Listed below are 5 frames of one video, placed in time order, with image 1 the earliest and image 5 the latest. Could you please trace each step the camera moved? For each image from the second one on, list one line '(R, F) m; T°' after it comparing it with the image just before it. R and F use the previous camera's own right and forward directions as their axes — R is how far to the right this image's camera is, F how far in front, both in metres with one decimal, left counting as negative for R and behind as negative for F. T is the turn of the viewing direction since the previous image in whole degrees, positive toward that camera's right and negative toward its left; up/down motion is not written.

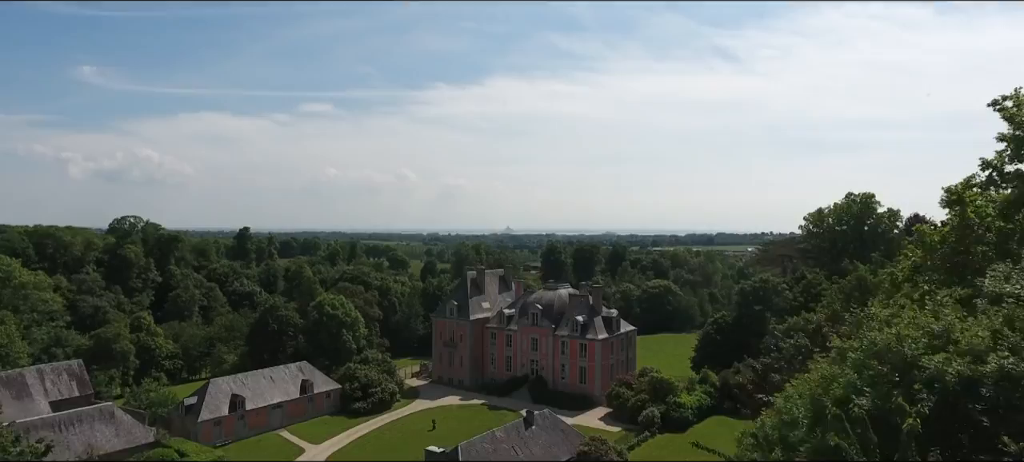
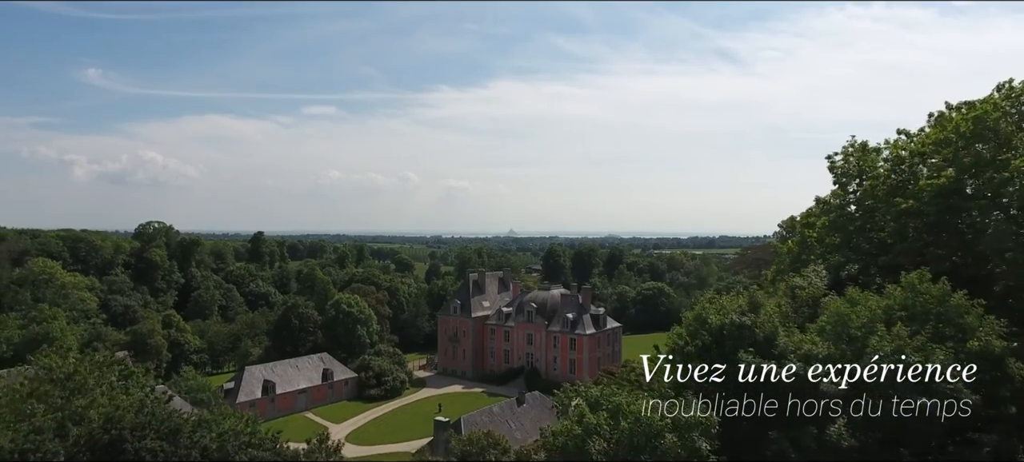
(+0.5, -5.8) m; 0°
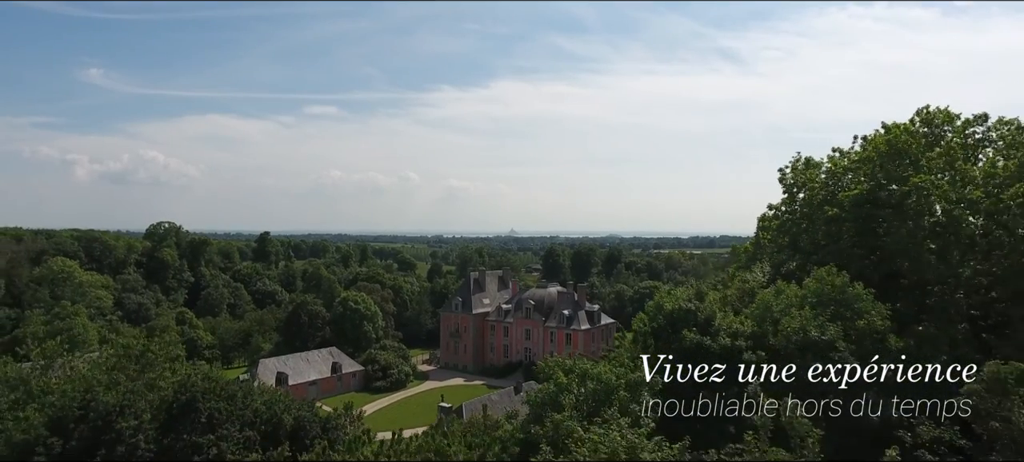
(+0.2, -2.9) m; 0°
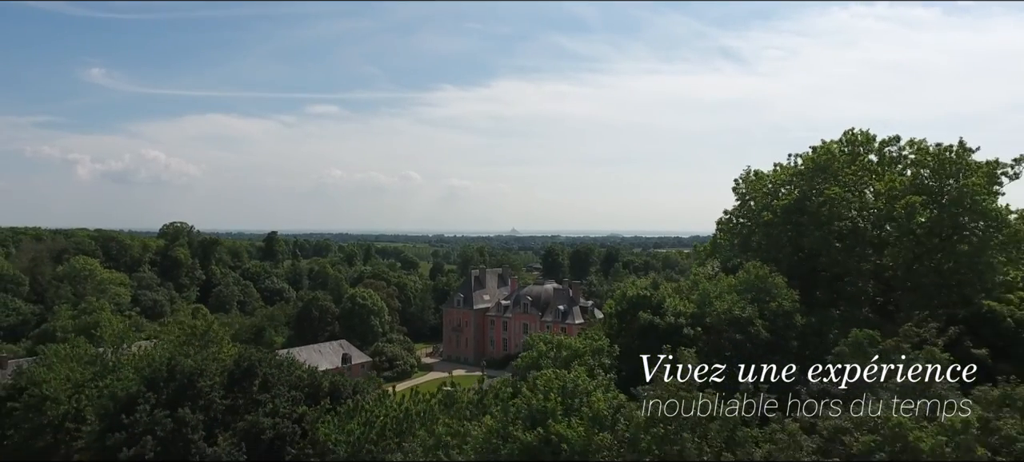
(+0.2, -3.7) m; 0°
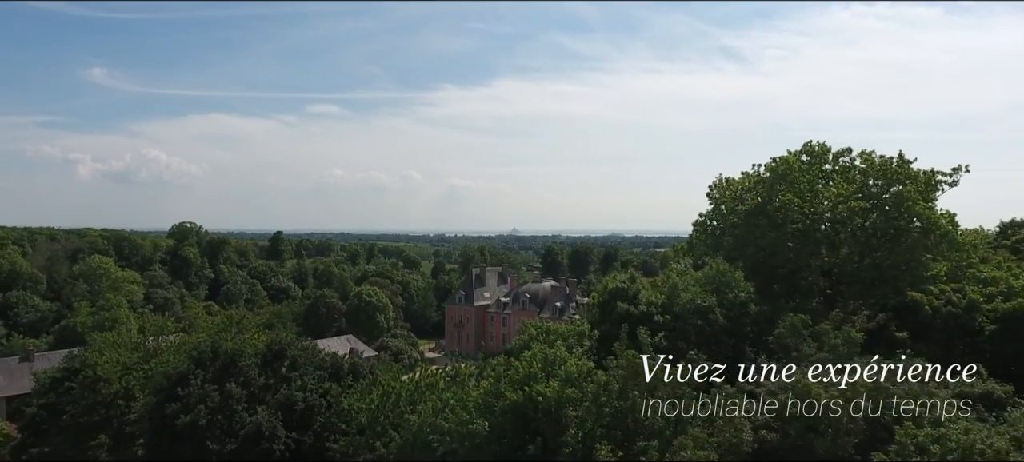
(+0.2, -2.8) m; 0°
